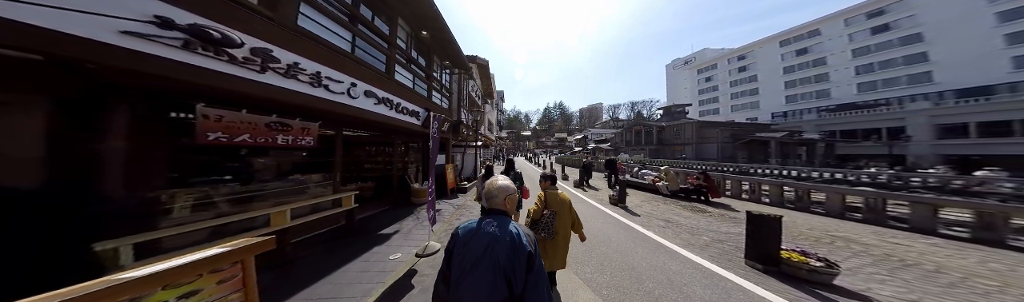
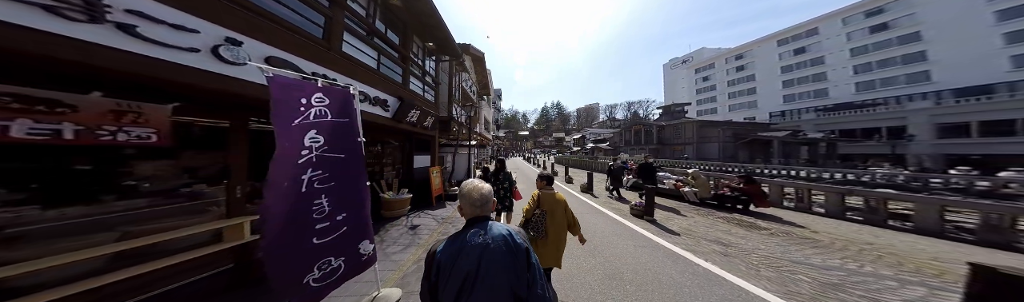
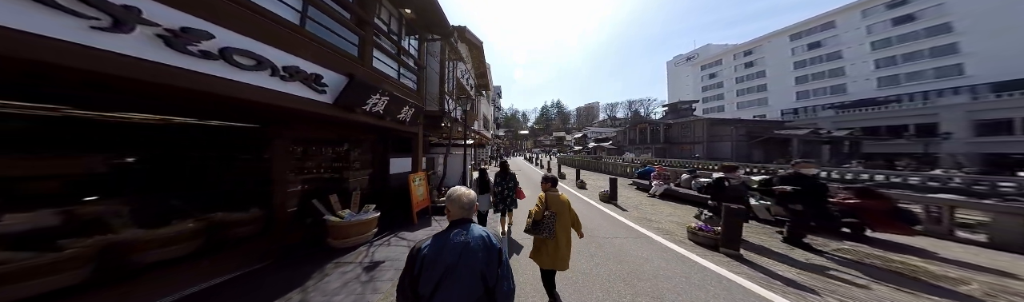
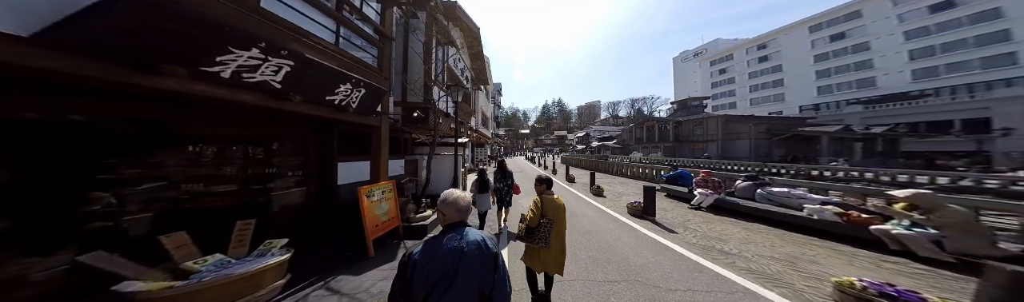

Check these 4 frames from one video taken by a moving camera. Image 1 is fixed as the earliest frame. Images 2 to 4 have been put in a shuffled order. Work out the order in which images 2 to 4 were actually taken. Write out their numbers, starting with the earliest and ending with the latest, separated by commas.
2, 3, 4
